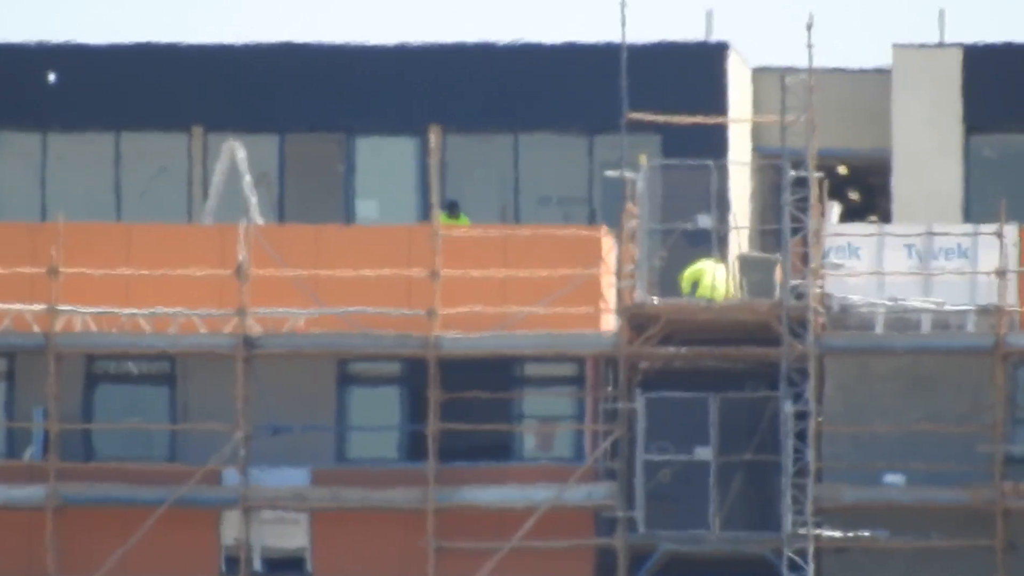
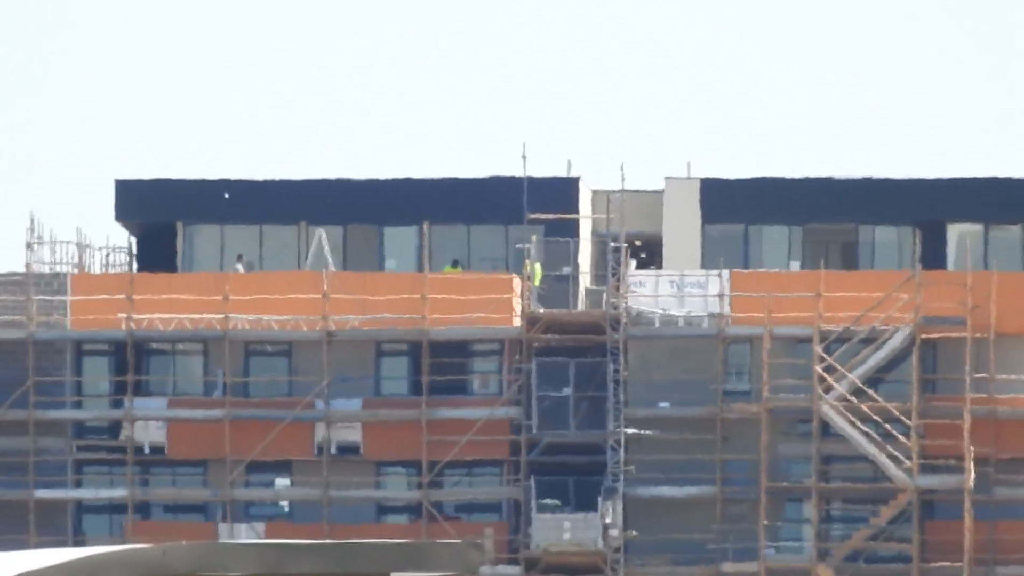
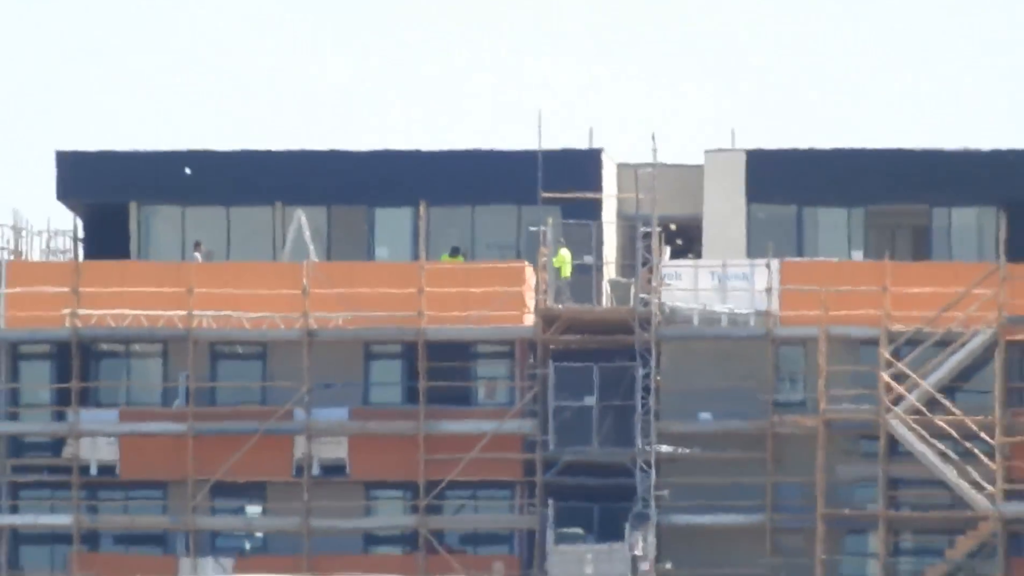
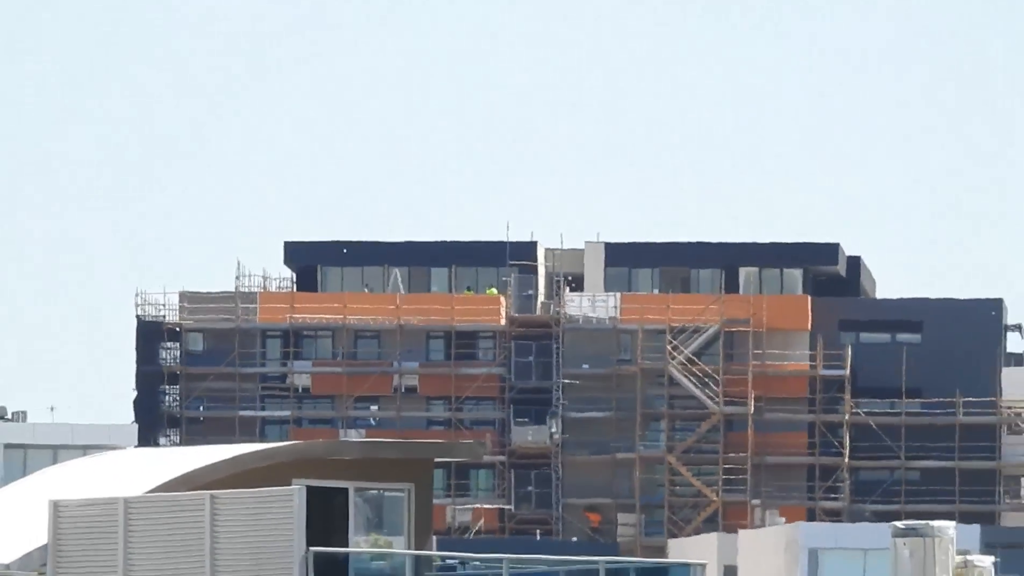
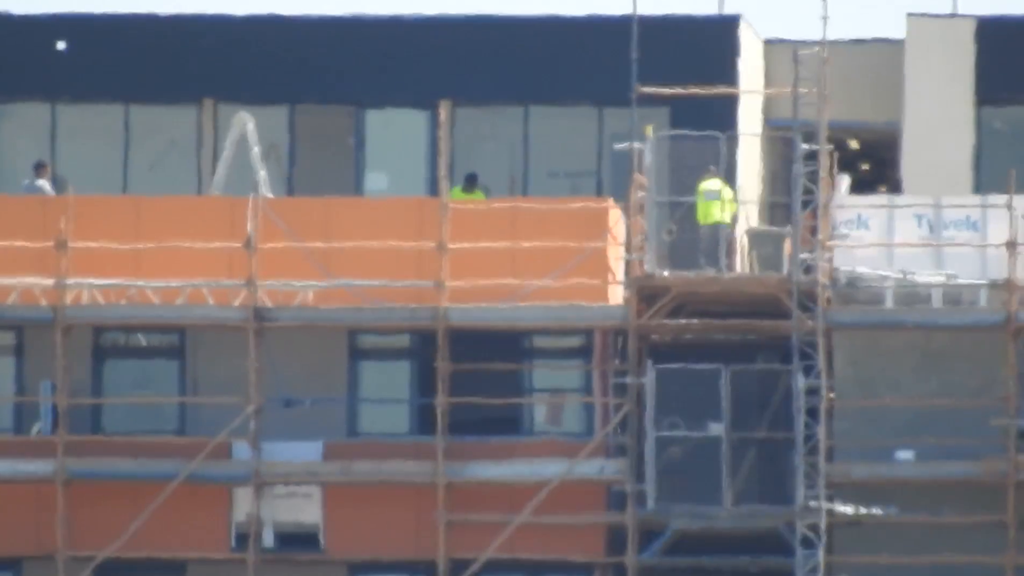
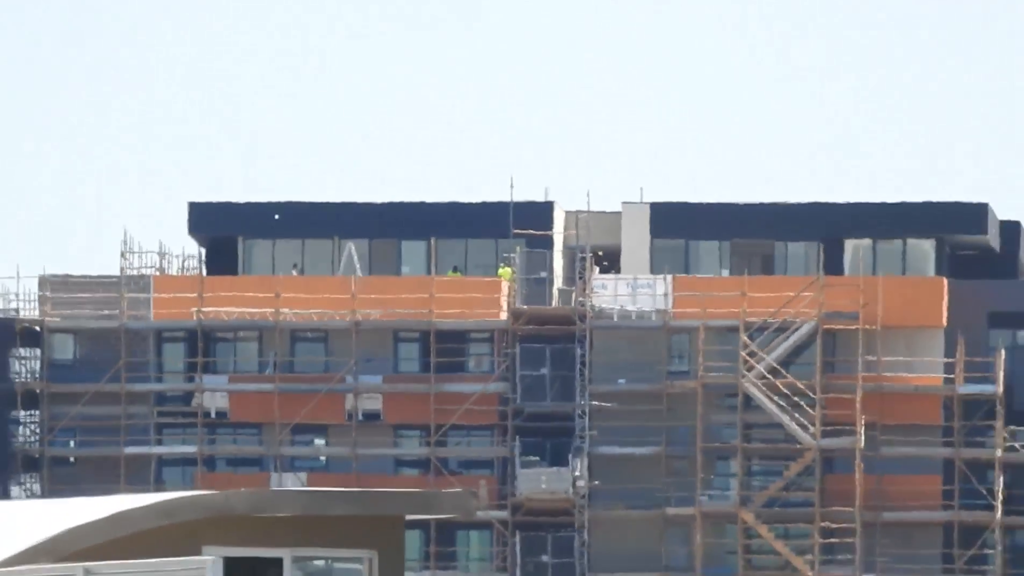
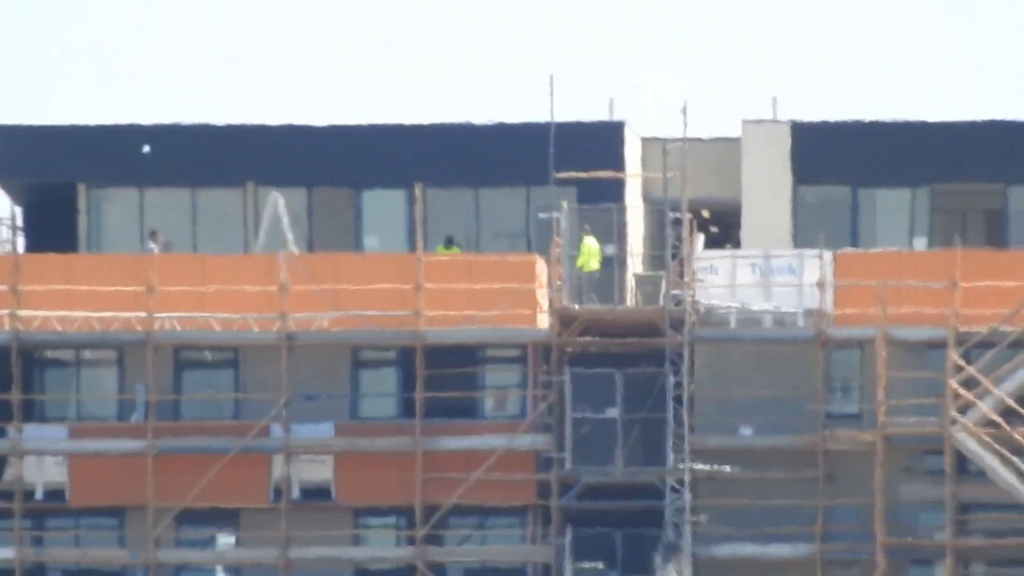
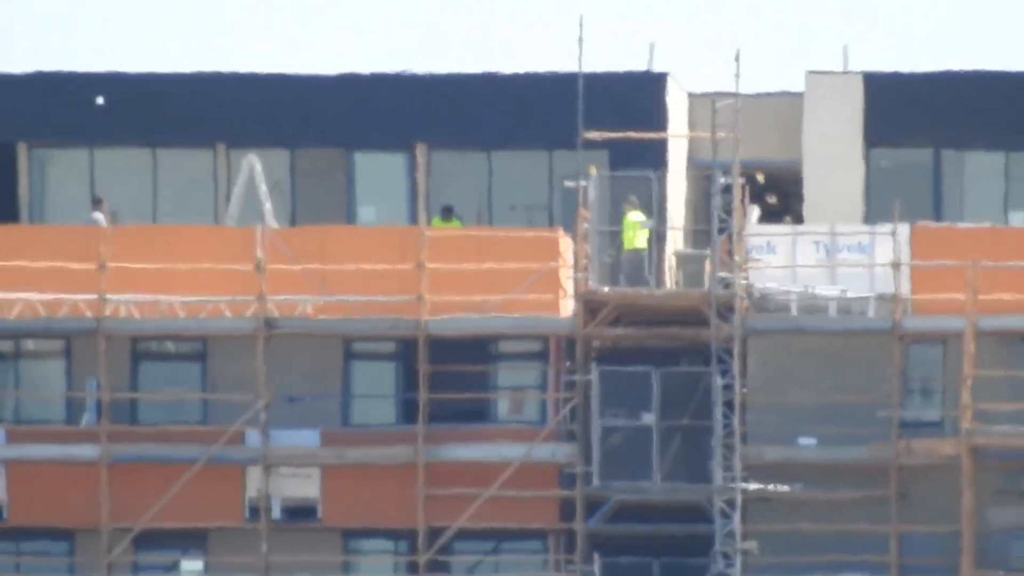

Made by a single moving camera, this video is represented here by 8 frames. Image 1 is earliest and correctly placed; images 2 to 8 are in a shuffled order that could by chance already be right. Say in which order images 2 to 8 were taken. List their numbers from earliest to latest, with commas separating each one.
5, 8, 7, 3, 2, 6, 4
